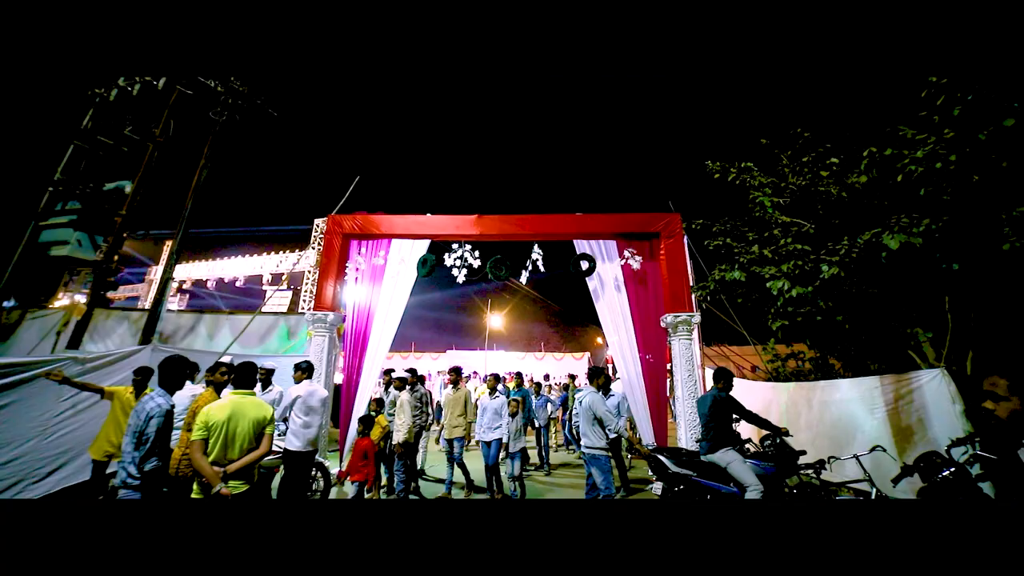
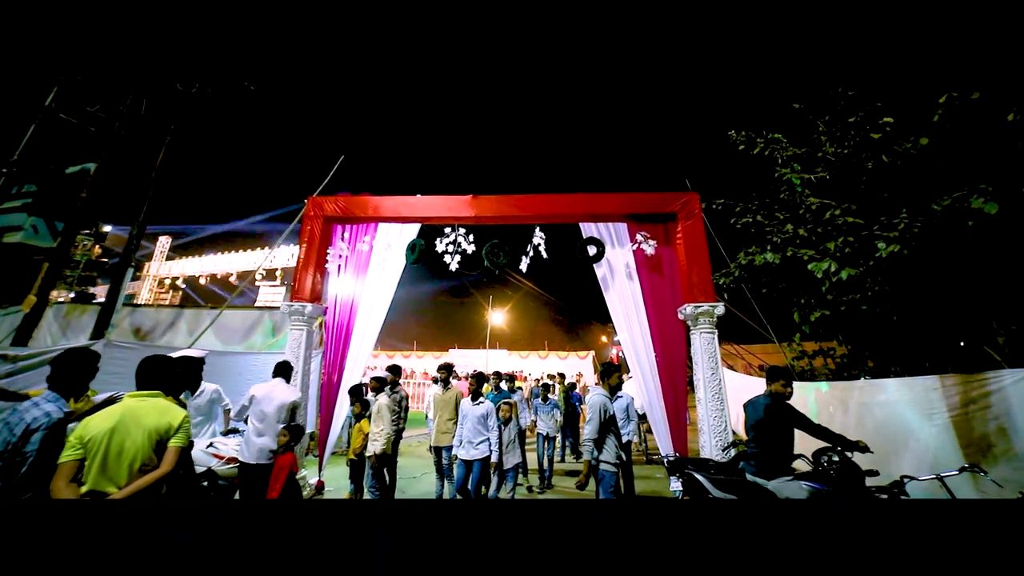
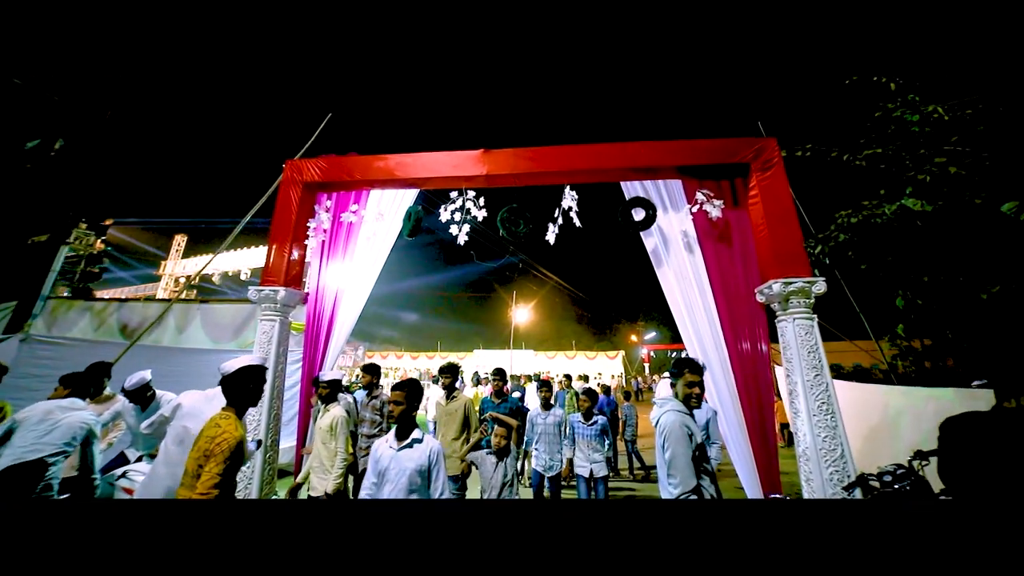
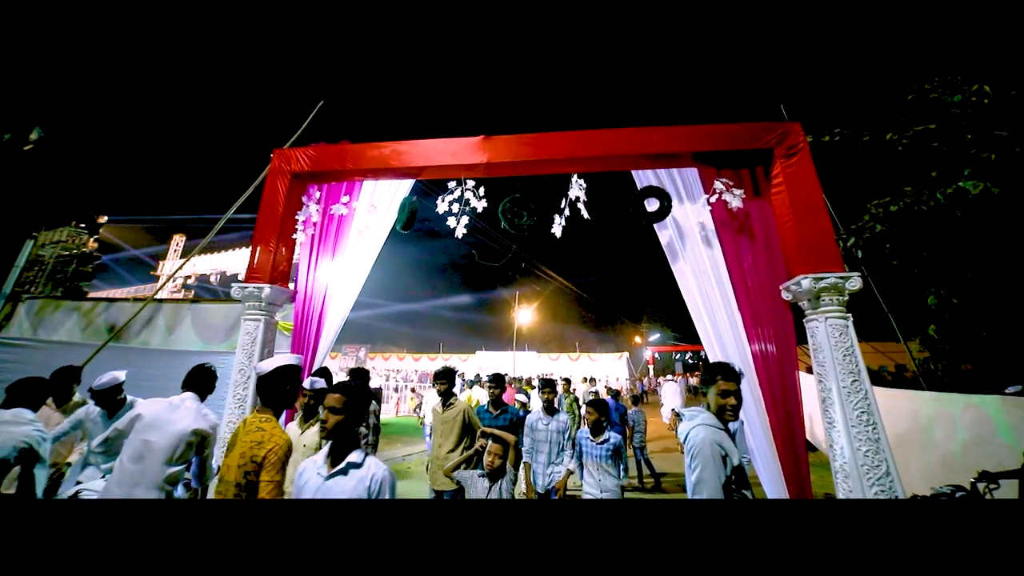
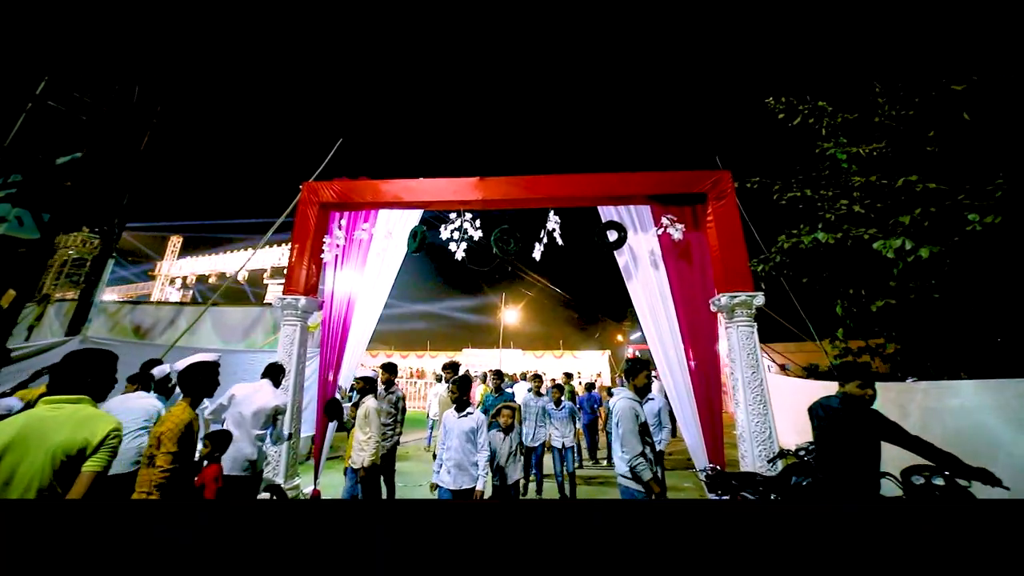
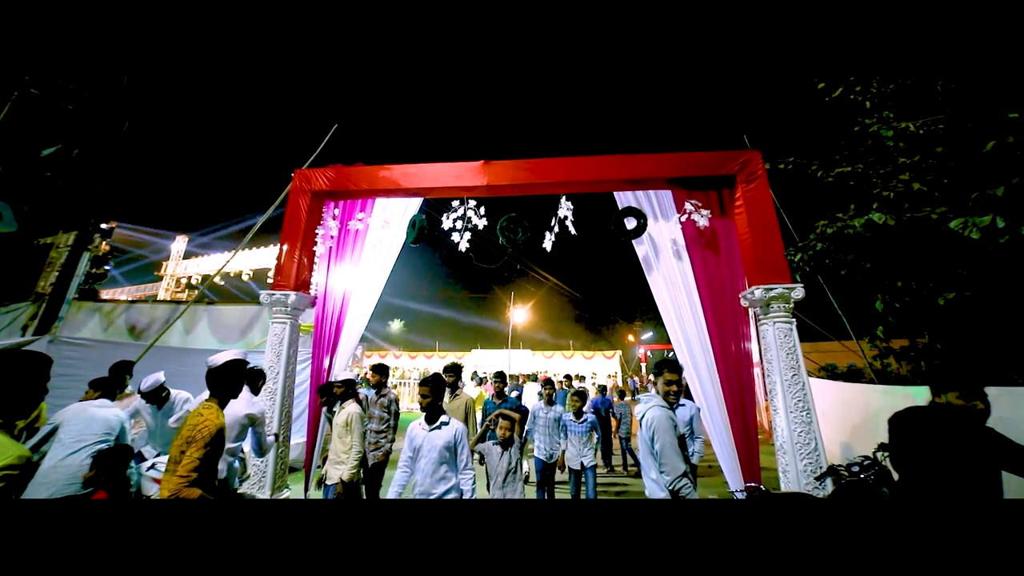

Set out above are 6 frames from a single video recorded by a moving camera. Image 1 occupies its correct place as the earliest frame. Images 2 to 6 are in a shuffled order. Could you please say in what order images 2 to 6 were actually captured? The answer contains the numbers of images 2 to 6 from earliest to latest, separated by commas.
2, 5, 6, 3, 4
